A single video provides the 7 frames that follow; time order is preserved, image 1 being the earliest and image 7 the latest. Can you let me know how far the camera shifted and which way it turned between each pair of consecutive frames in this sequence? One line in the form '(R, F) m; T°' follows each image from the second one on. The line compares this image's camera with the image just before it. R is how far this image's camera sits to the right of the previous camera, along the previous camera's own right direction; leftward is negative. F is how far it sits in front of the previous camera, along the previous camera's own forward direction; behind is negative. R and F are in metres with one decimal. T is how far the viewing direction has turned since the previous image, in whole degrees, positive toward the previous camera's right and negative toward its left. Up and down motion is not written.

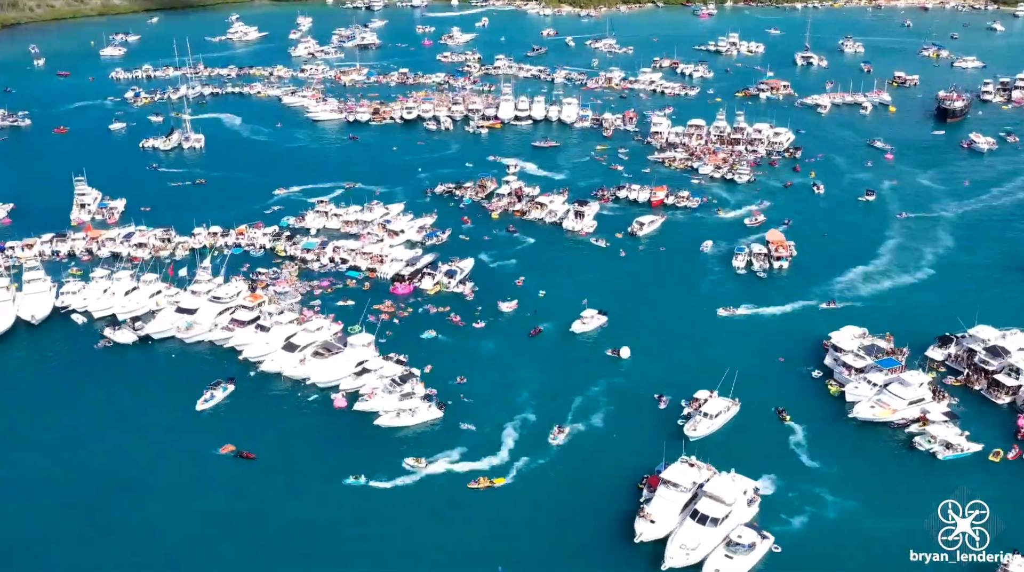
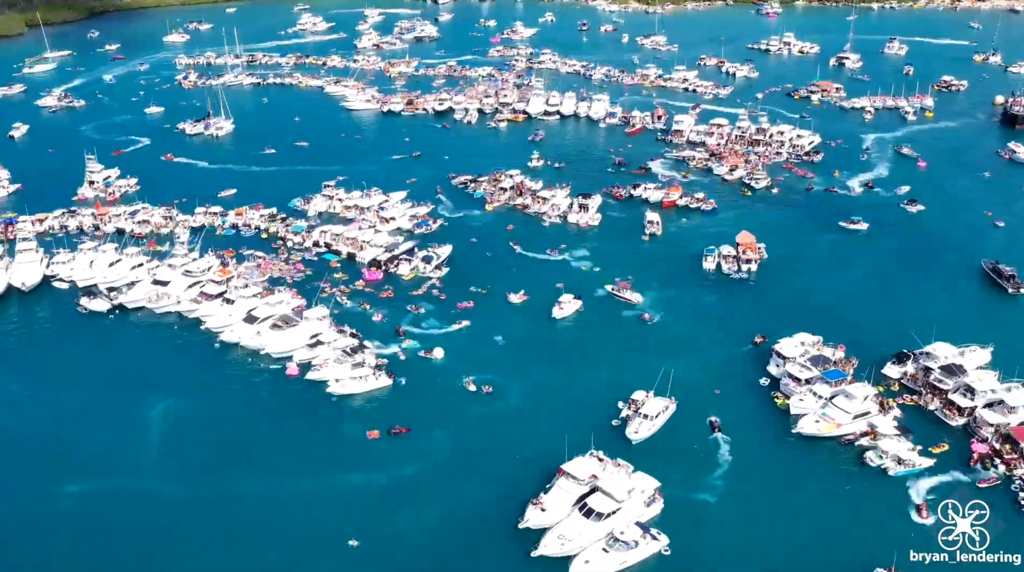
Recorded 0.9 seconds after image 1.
(+12.0, +0.5) m; -7°
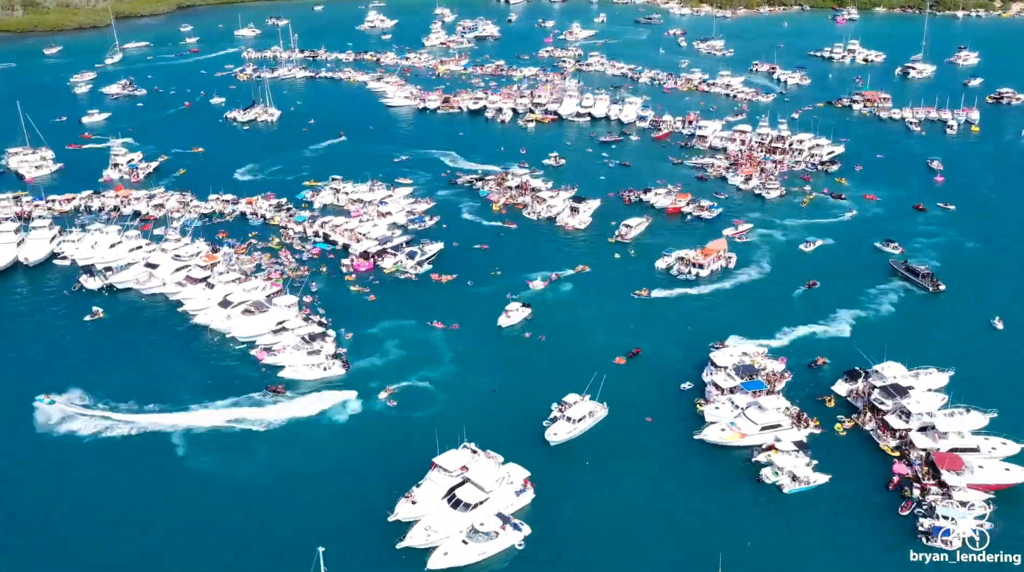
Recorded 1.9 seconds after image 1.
(+12.9, -0.6) m; -7°
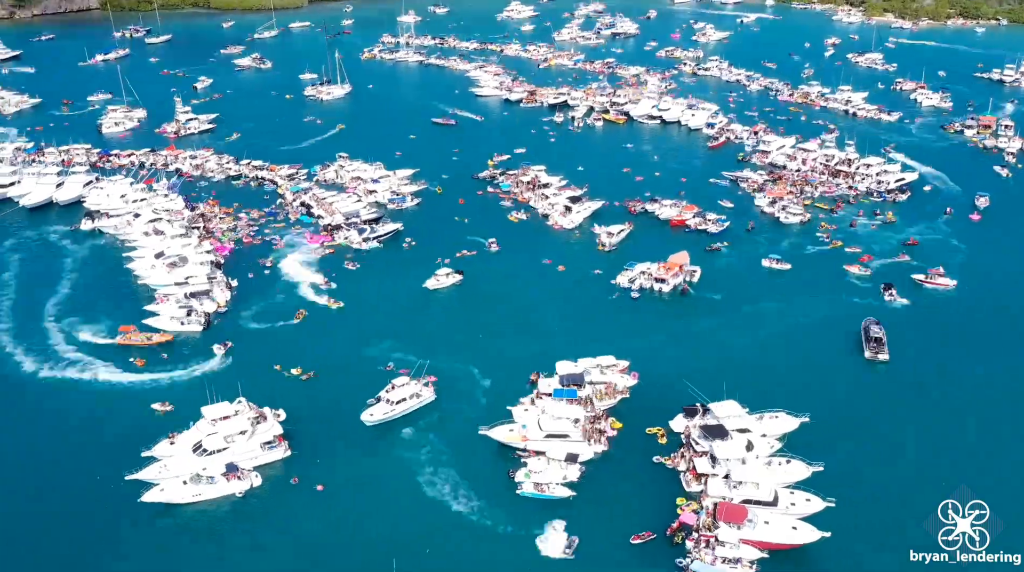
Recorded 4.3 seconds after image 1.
(+30.0, +5.7) m; -17°
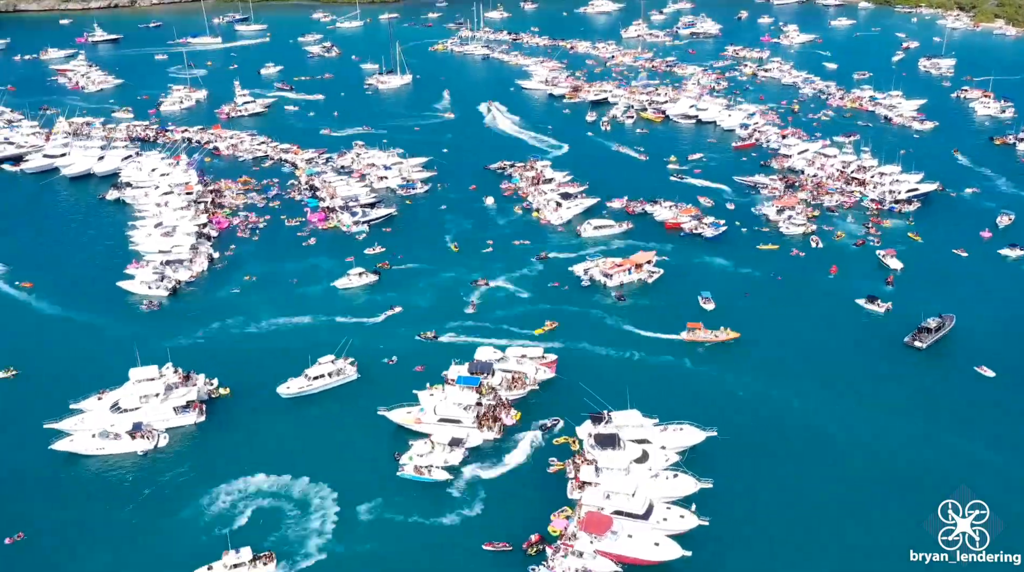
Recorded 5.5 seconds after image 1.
(+16.6, +0.8) m; -9°
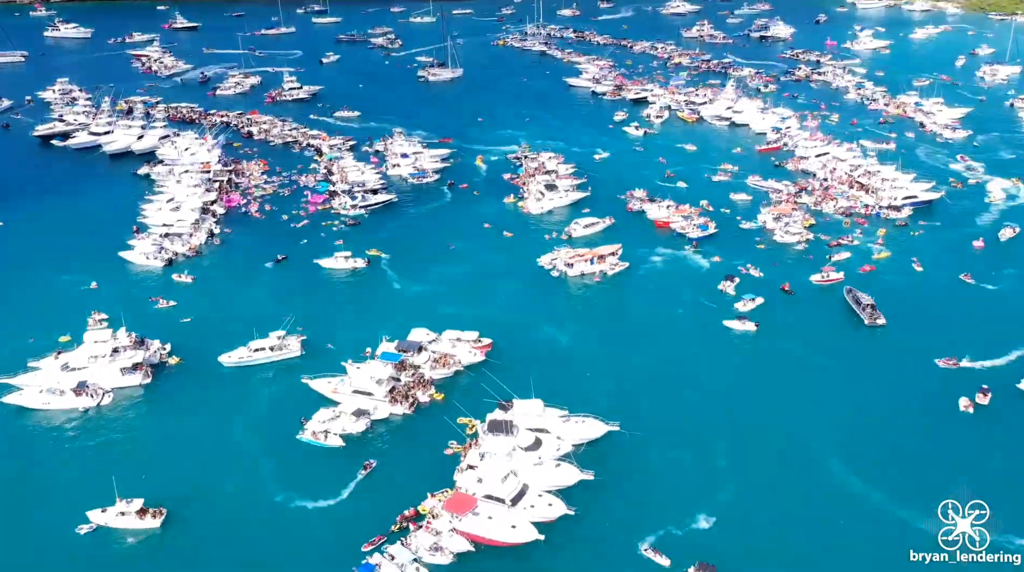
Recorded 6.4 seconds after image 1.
(+13.3, +0.4) m; -8°
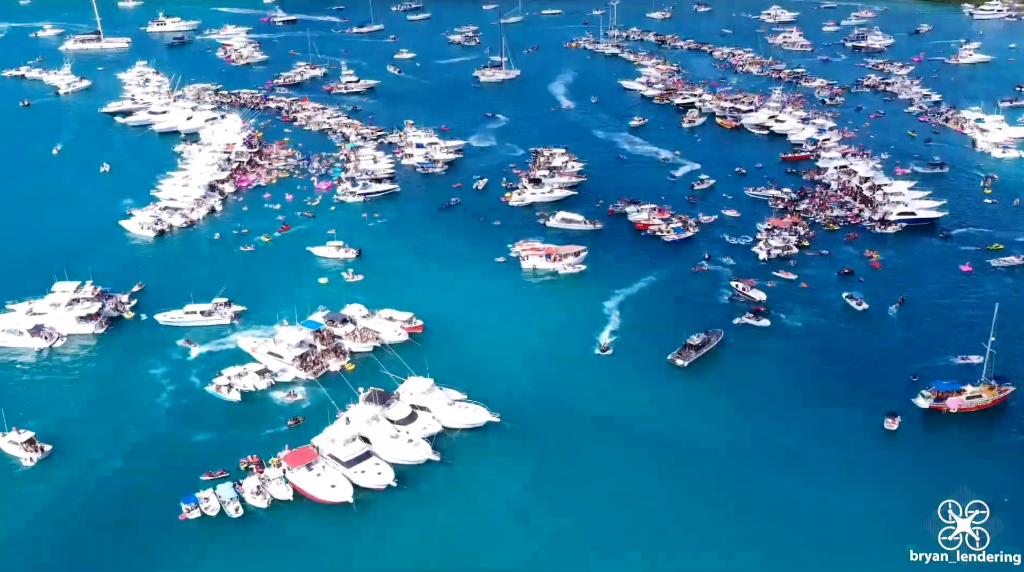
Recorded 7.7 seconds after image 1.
(+16.4, +1.9) m; -10°
